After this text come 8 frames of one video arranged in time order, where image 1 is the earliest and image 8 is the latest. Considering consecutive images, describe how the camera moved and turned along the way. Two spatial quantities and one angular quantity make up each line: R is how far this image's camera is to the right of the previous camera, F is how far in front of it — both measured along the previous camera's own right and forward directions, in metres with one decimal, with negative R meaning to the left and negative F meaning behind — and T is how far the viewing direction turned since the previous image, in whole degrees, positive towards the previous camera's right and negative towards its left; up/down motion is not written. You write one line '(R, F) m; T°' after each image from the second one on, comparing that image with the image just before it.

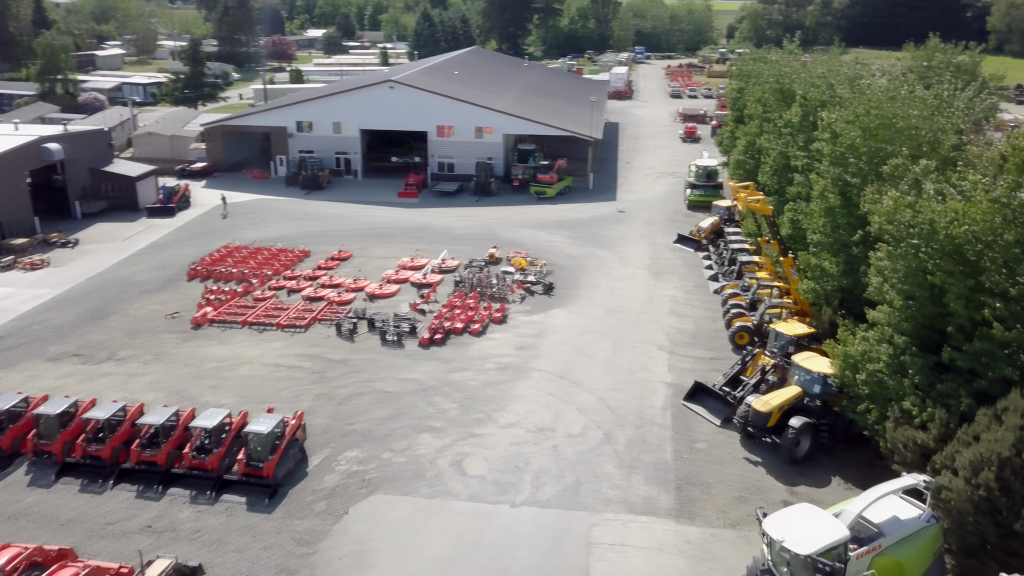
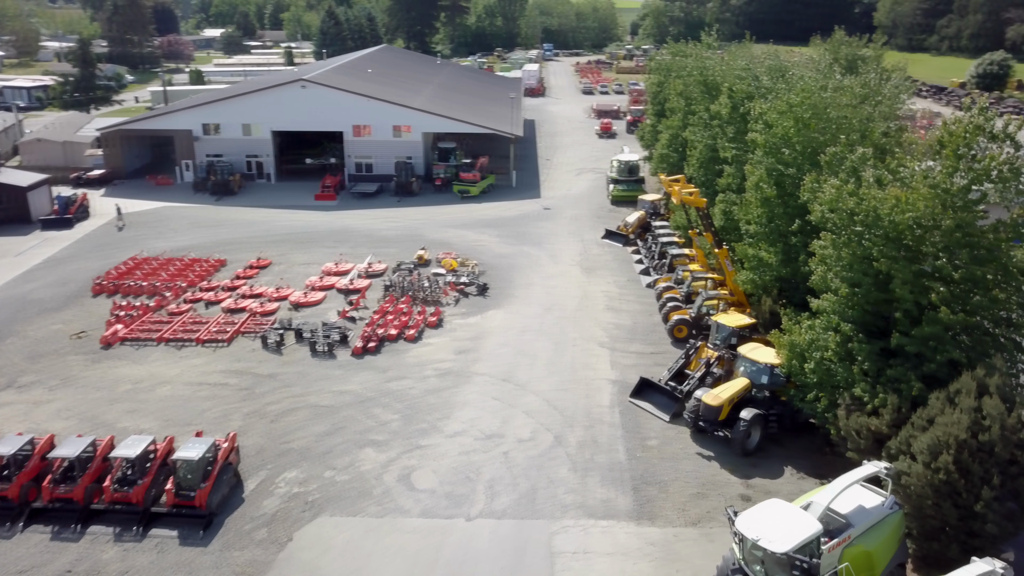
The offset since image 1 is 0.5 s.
(-0.7, +0.8) m; +6°
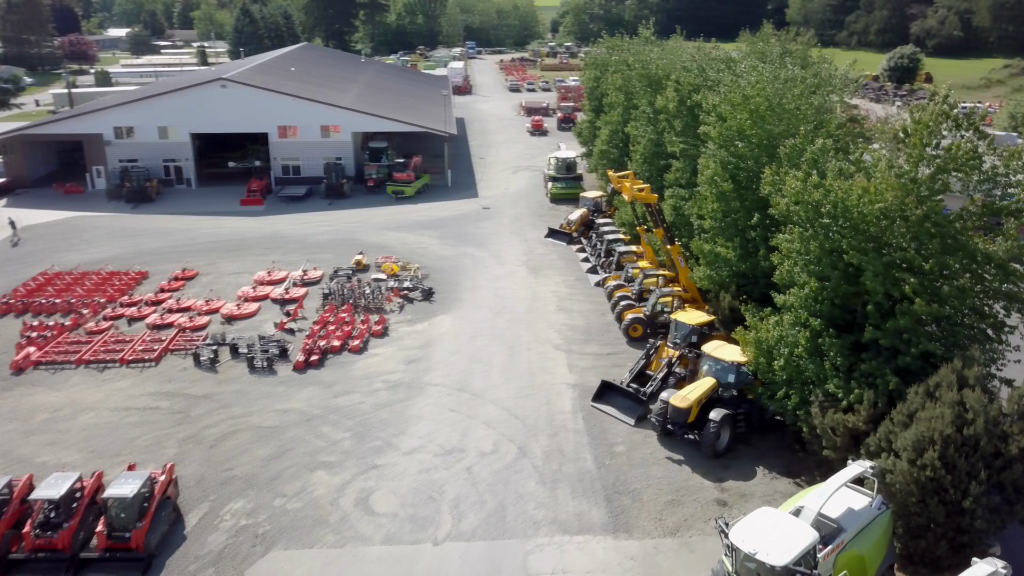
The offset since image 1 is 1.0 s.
(-0.7, +1.0) m; +5°
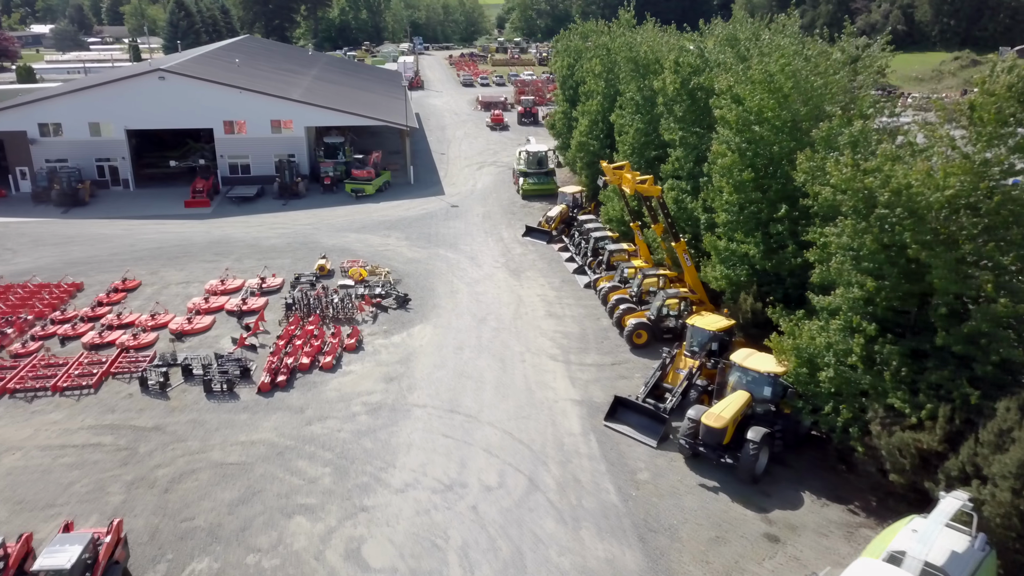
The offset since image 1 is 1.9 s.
(-1.2, +2.5) m; +4°
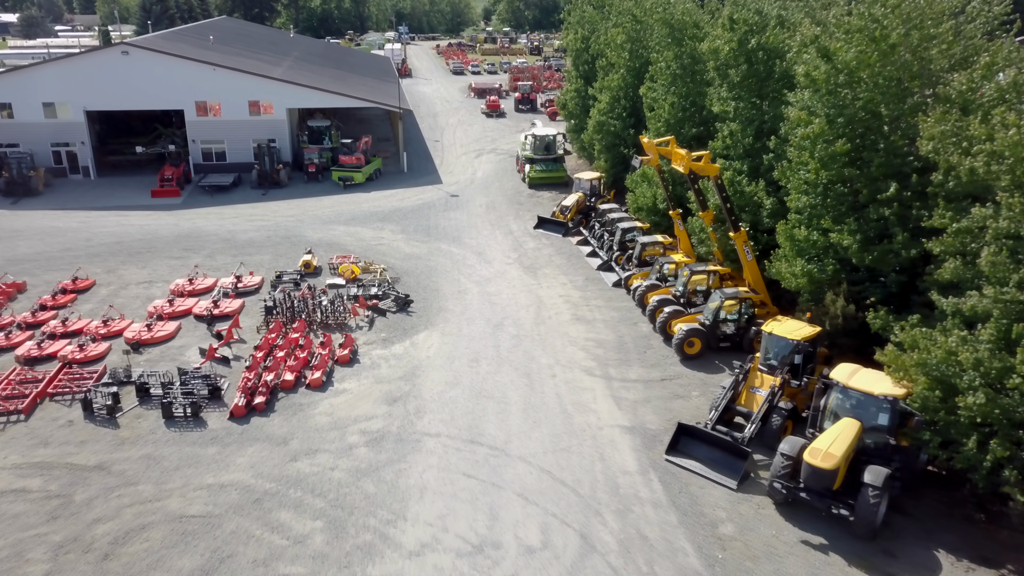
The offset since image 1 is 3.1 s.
(-1.0, +3.7) m; +1°
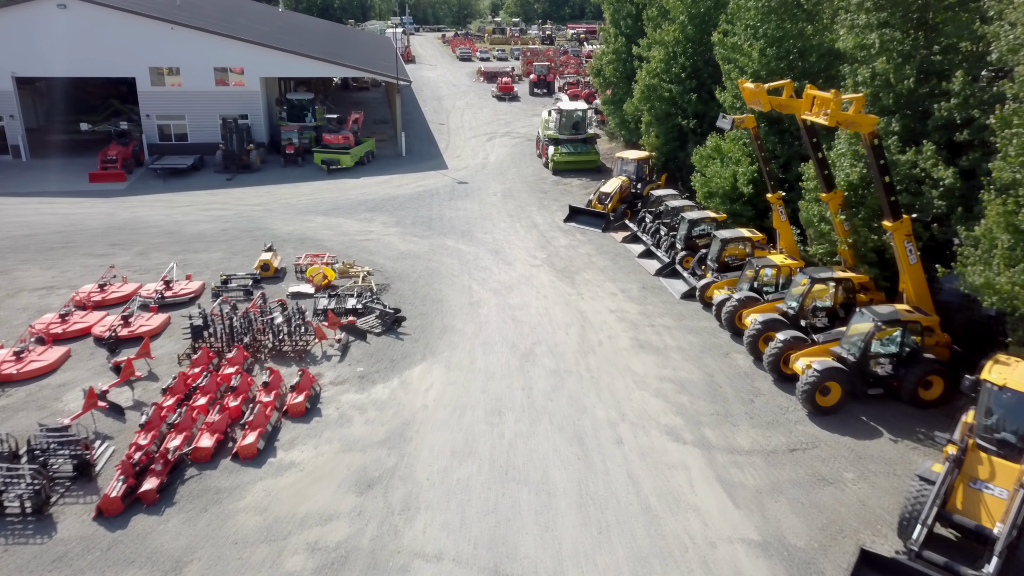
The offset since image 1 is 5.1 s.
(-0.6, +6.3) m; 0°
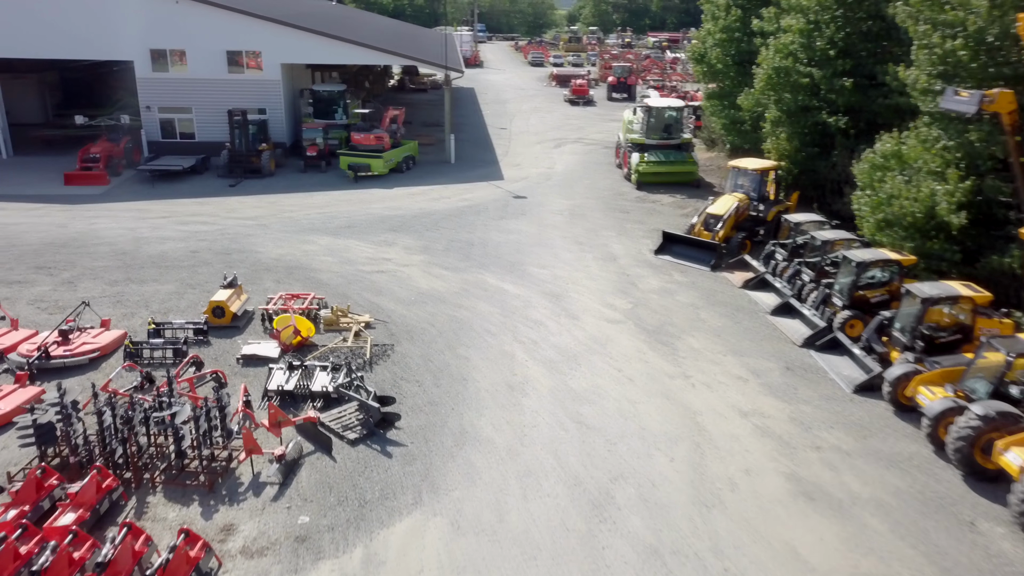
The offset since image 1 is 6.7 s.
(0.0, +6.2) m; -5°
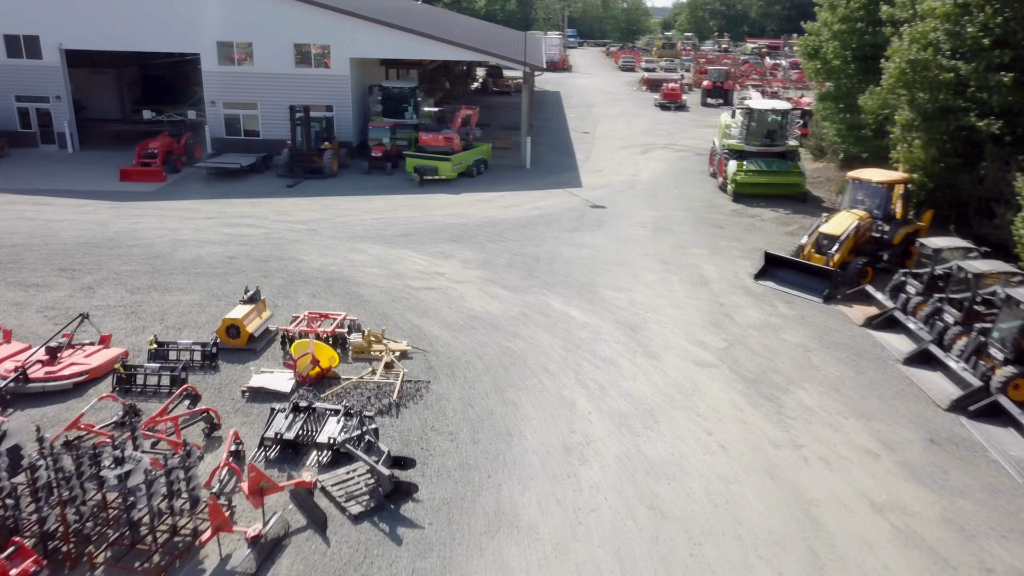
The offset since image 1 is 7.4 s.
(+0.2, +2.2) m; -6°
